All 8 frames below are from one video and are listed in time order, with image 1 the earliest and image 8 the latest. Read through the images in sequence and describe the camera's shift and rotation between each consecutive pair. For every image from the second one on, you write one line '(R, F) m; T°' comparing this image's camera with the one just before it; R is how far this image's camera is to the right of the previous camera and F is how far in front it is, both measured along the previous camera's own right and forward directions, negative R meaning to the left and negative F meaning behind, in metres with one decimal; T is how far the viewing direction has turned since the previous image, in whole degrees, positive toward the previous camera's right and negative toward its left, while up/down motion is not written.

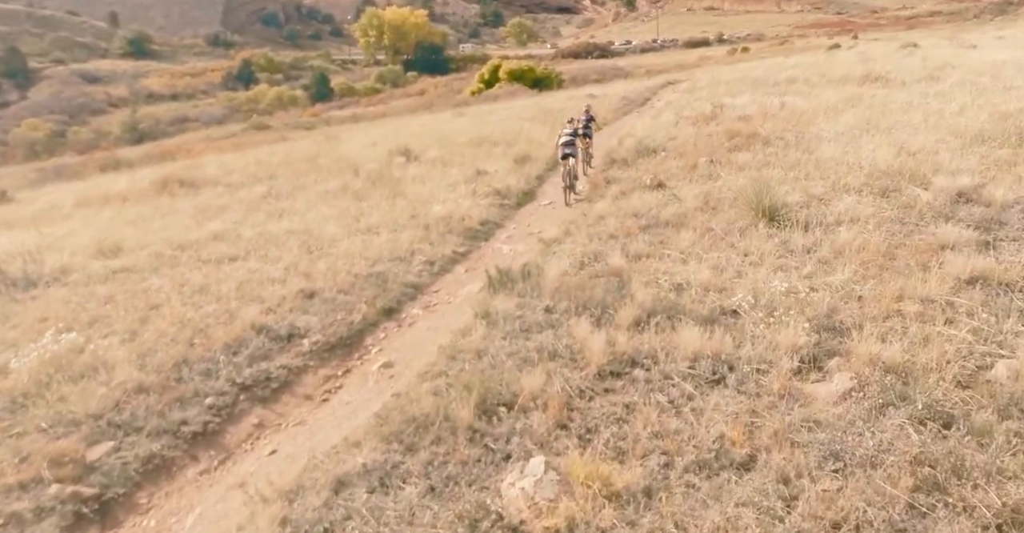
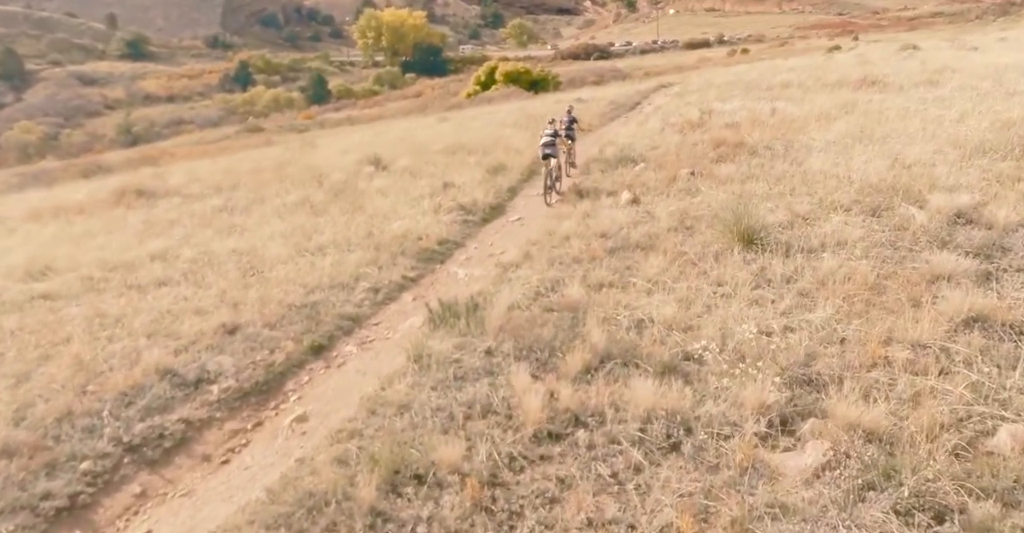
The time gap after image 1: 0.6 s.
(+0.7, +1.1) m; 0°
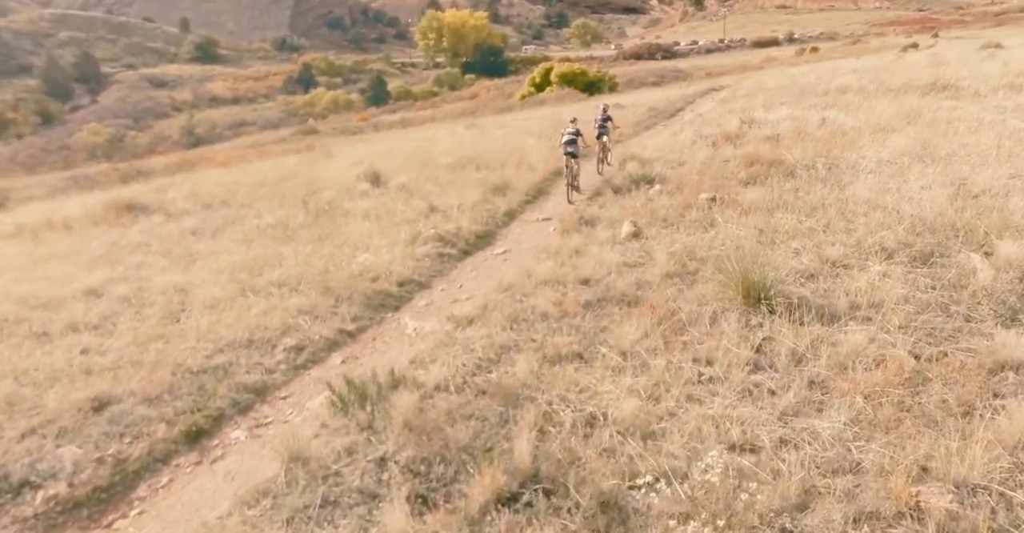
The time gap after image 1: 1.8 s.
(+1.3, +2.1) m; -5°
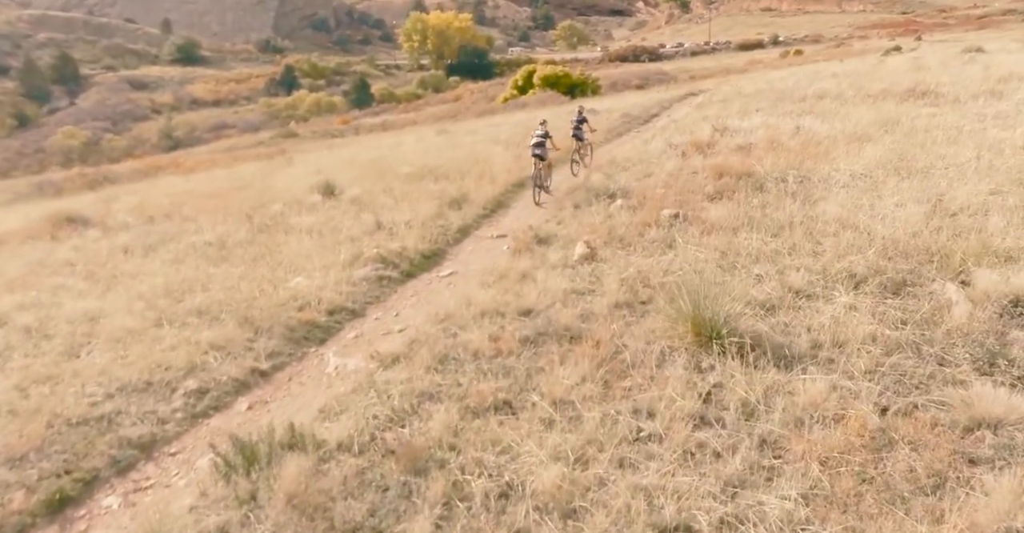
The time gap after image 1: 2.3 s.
(+0.6, +0.9) m; +1°
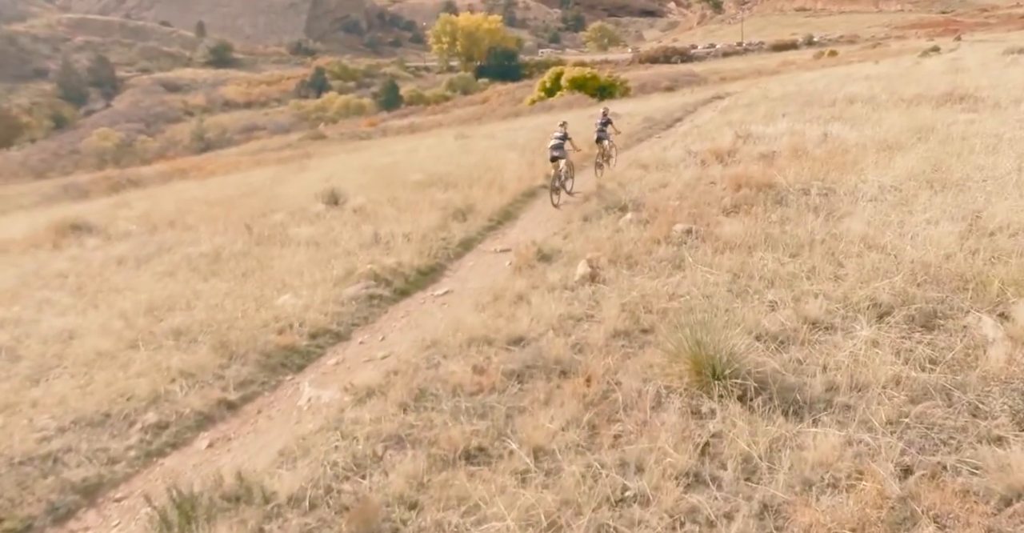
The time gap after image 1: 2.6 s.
(+0.4, +0.7) m; -2°
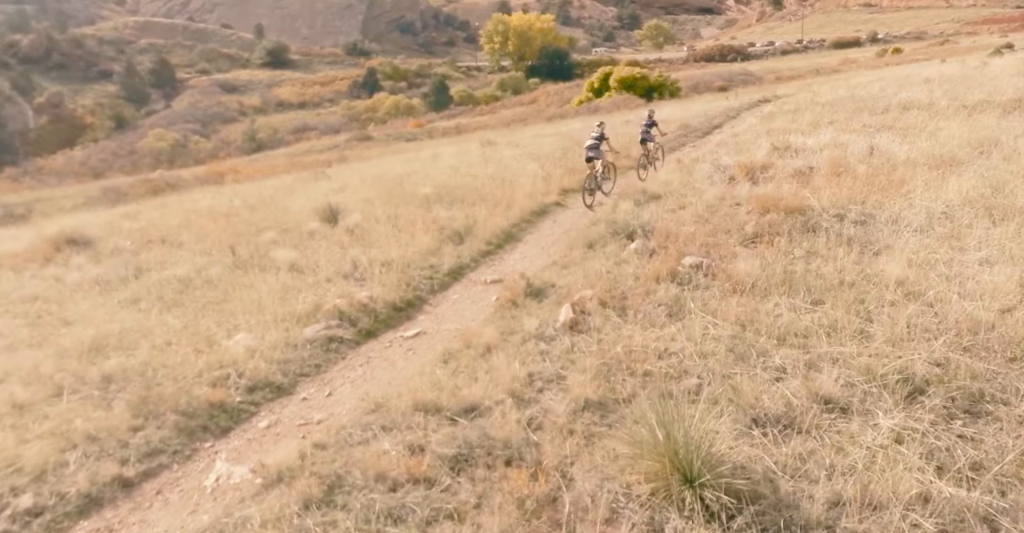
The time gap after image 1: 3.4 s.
(+0.9, +1.4) m; -4°
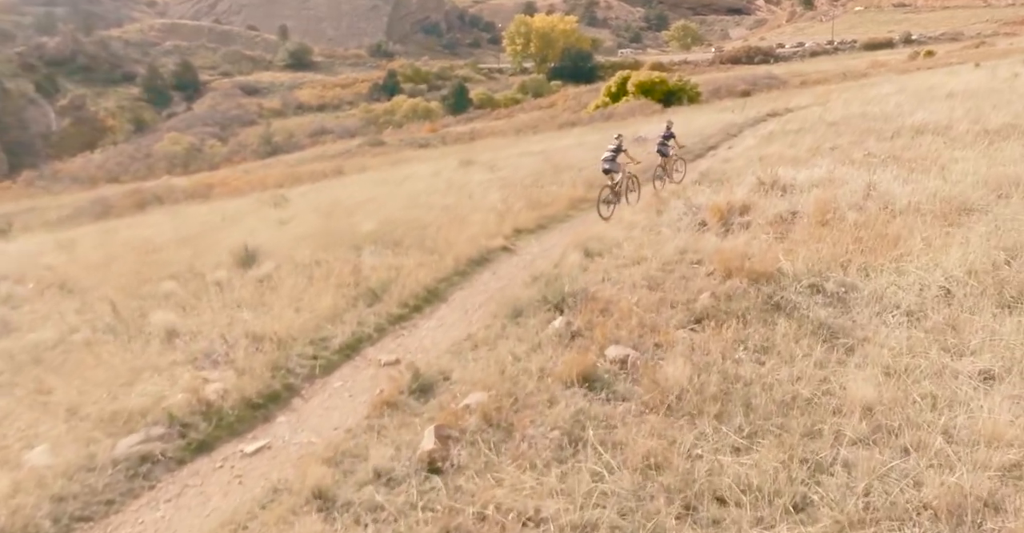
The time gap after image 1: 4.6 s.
(+1.6, +2.2) m; -2°
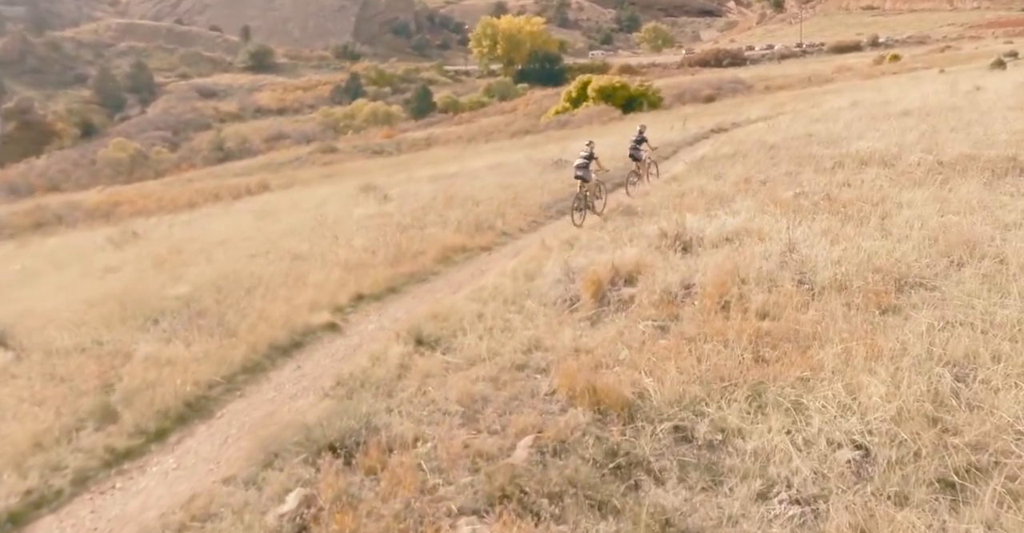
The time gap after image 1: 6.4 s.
(+2.2, +3.2) m; +2°
